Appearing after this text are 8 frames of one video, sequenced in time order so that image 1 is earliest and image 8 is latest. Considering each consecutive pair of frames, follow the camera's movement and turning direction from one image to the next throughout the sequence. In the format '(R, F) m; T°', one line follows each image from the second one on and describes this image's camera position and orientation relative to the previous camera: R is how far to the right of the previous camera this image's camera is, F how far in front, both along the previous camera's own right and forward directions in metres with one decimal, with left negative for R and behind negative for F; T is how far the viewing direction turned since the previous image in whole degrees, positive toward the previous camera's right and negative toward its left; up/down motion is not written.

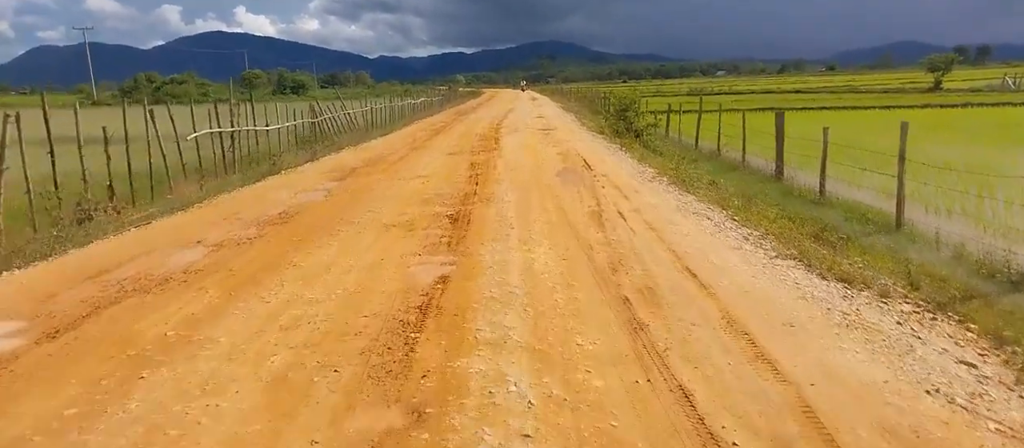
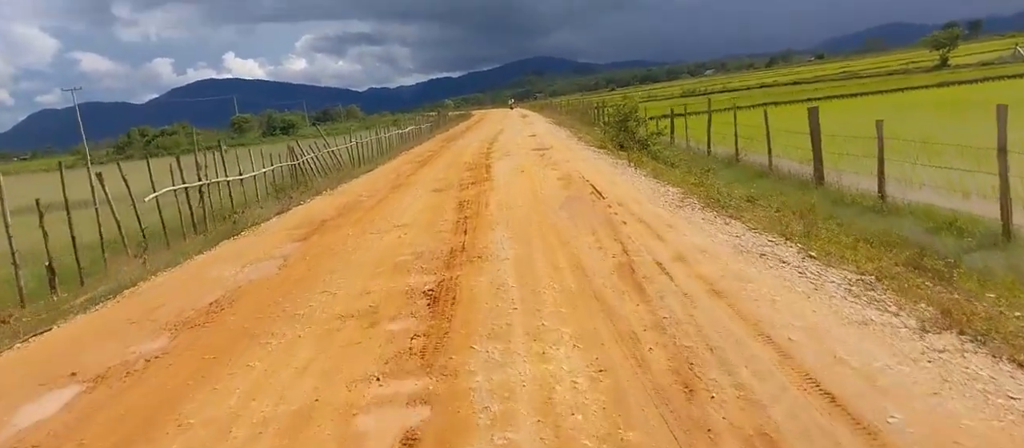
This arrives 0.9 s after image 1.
(0.0, +2.1) m; 0°
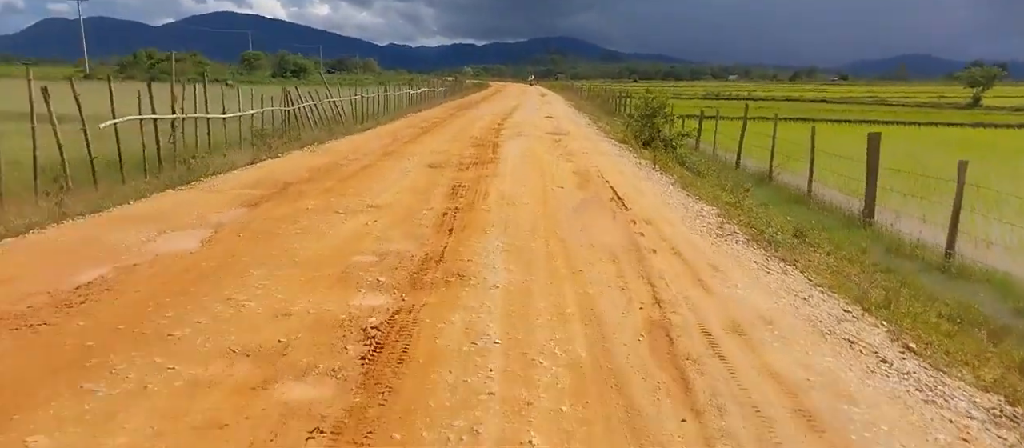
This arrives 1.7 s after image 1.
(0.0, +1.9) m; 0°
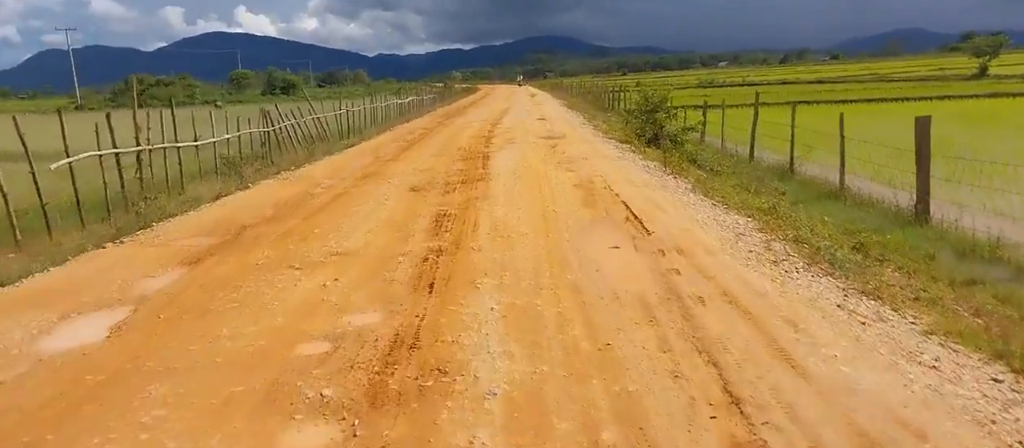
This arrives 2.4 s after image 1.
(0.0, +1.6) m; 0°
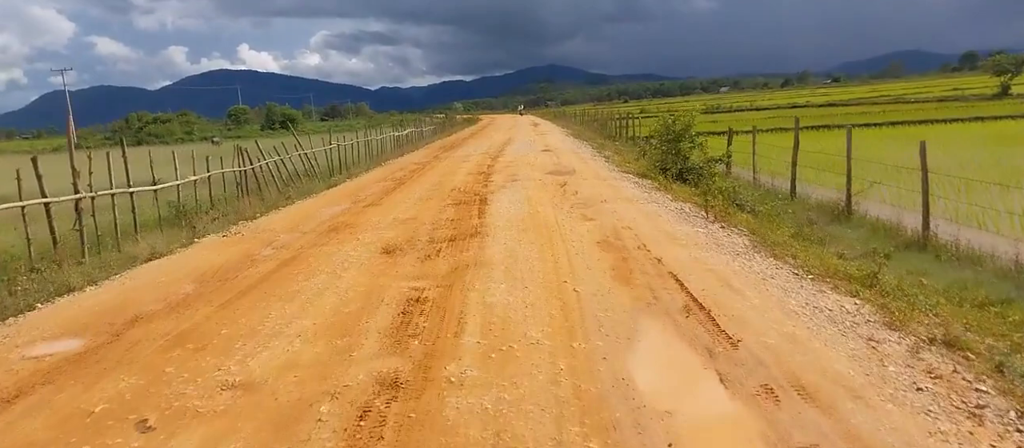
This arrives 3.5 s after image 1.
(0.0, +2.7) m; 0°
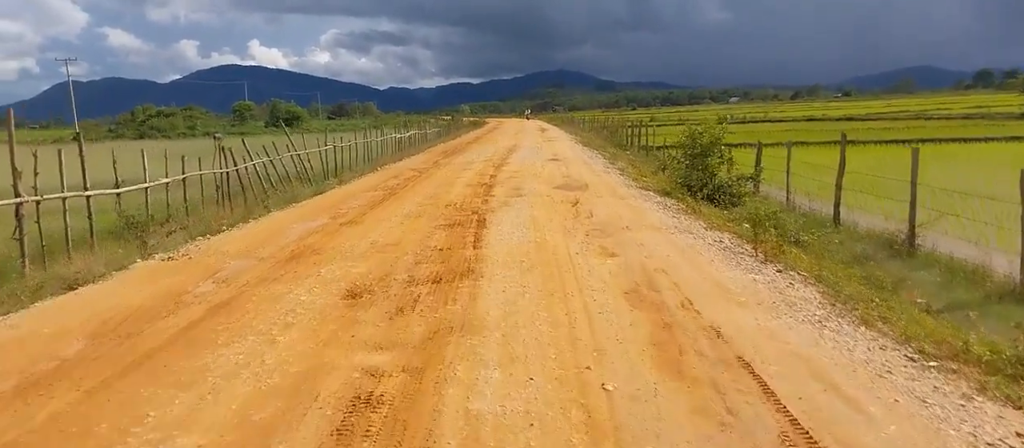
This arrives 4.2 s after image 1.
(0.0, +2.0) m; 0°
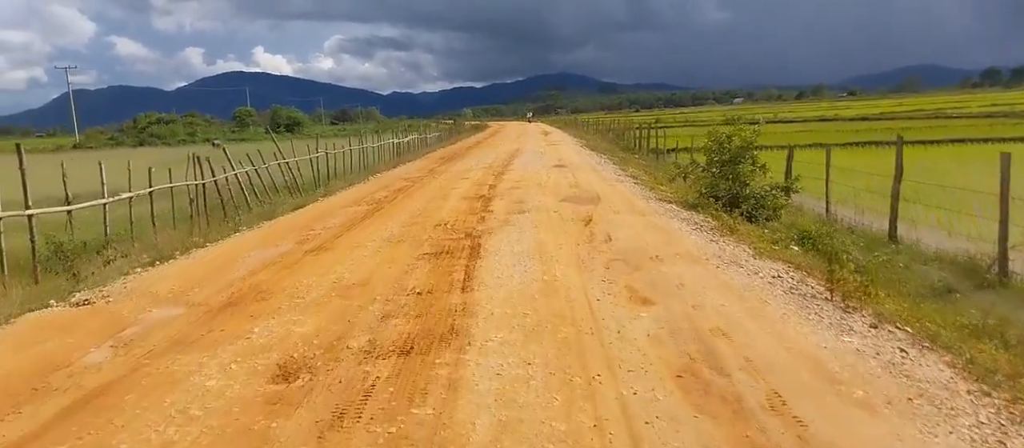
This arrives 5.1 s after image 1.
(+0.1, +2.1) m; 0°
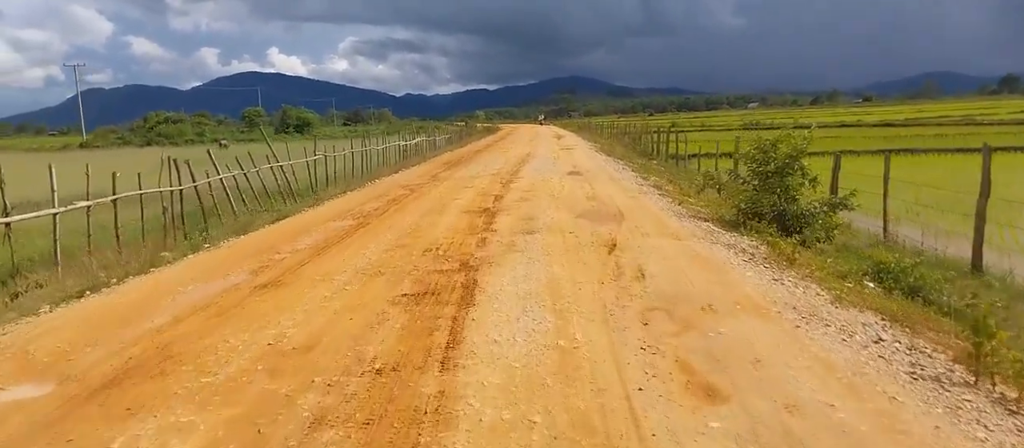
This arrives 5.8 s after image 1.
(+0.1, +2.1) m; -1°
